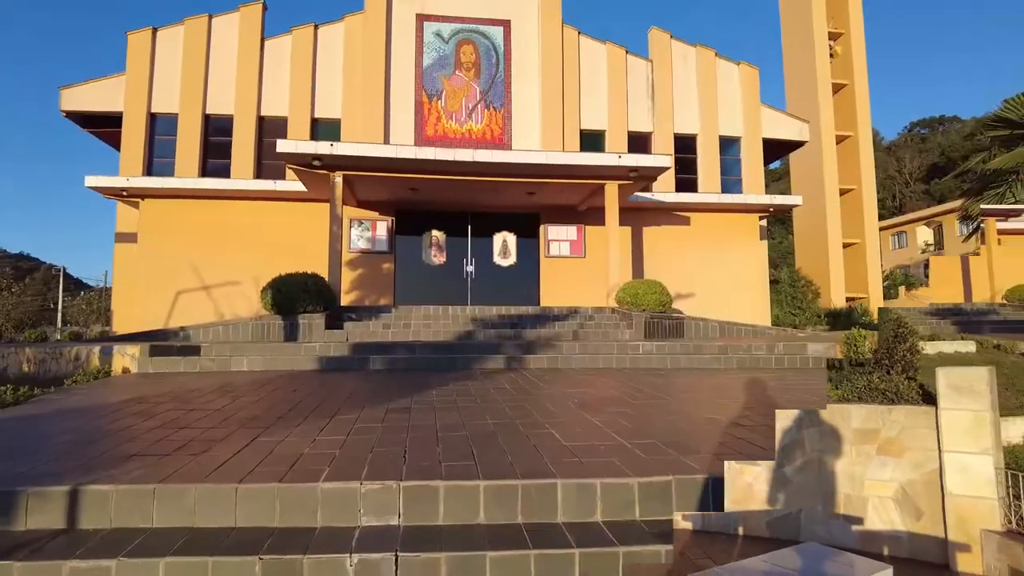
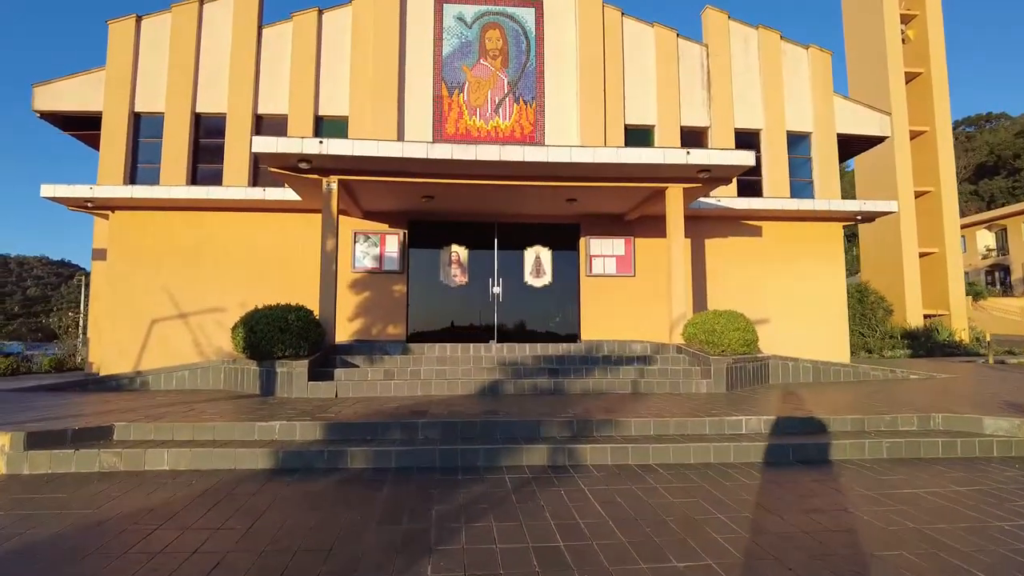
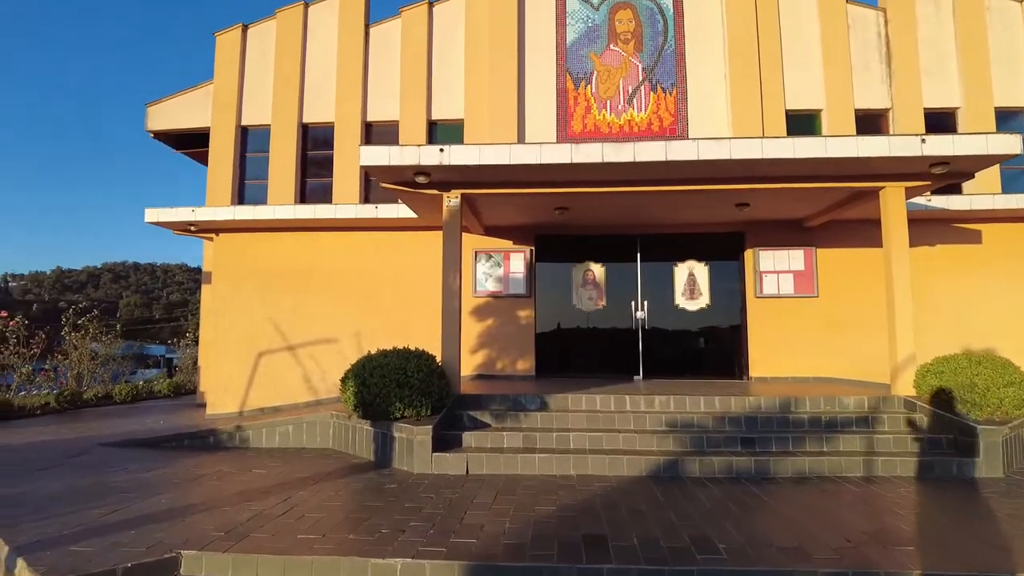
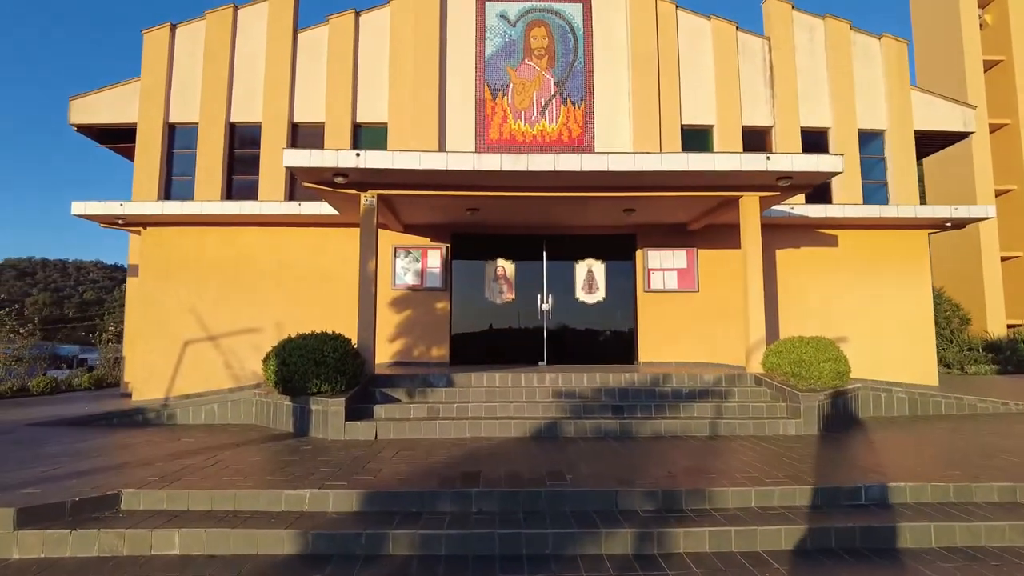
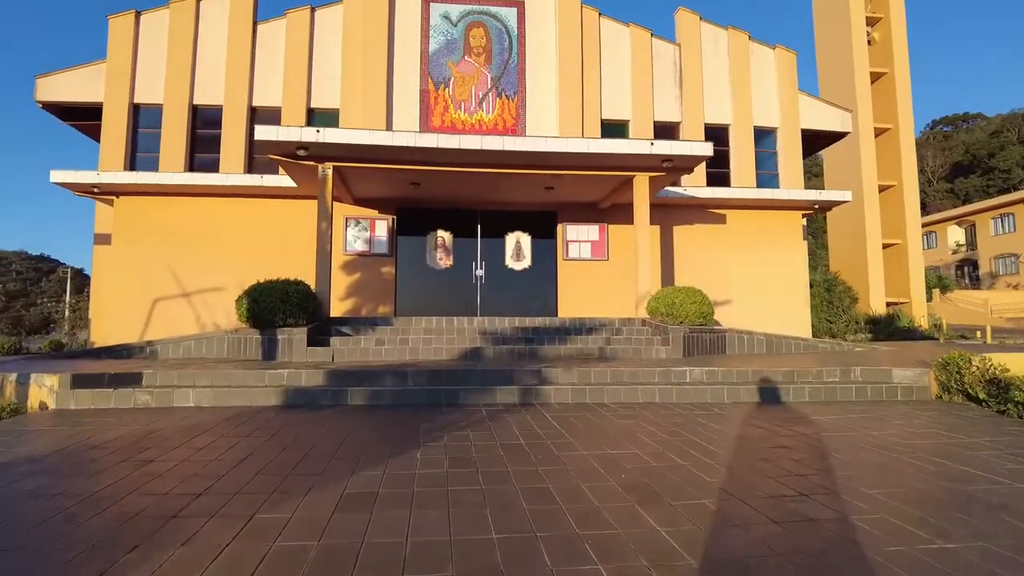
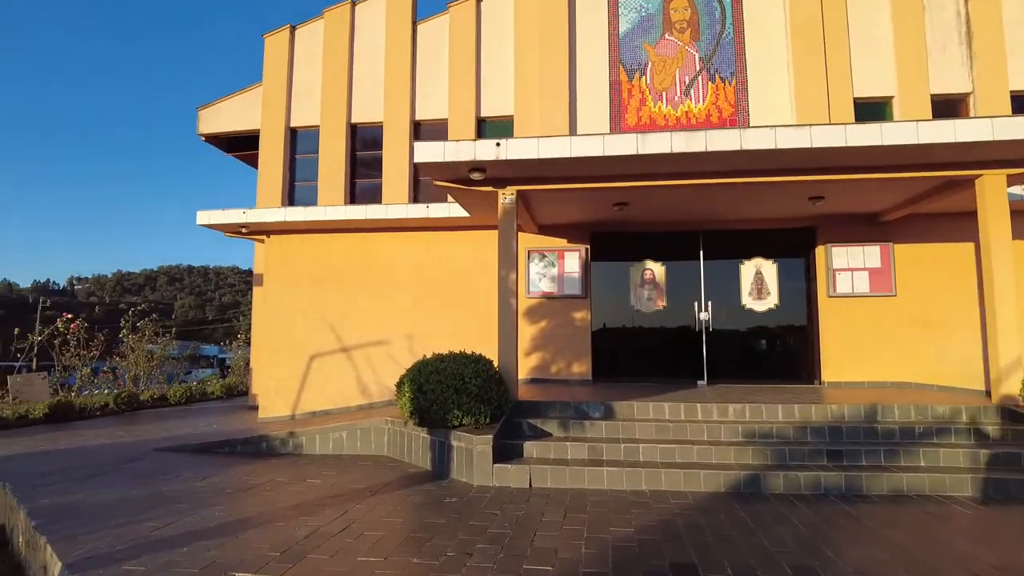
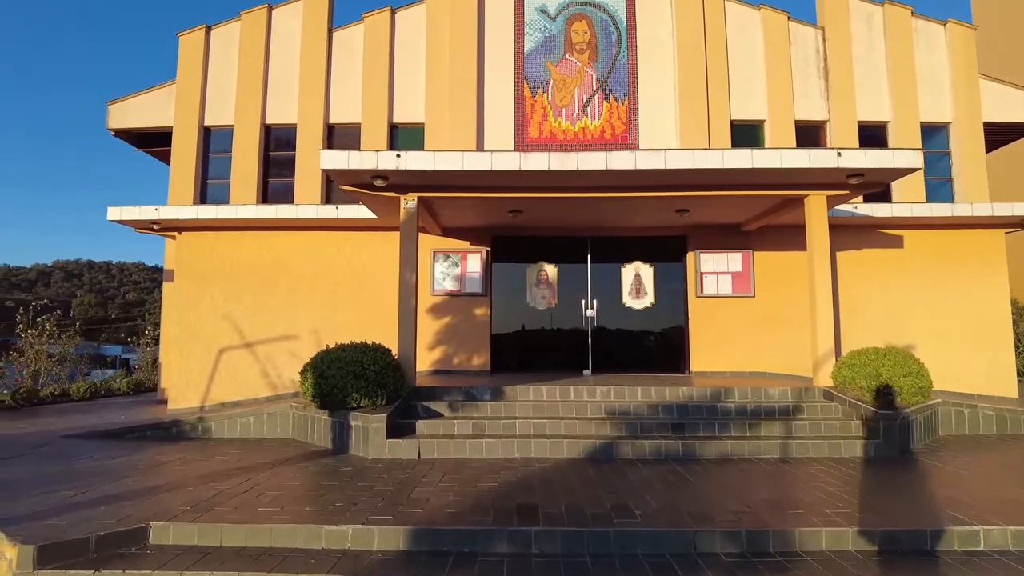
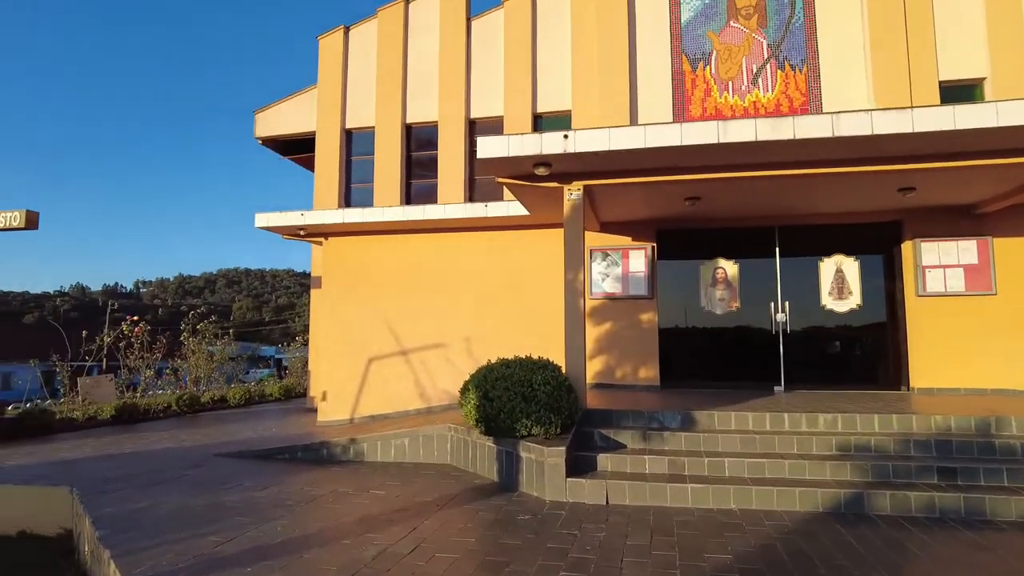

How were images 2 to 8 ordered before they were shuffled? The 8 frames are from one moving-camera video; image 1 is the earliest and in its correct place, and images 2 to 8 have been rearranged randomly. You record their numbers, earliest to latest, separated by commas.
5, 2, 4, 7, 3, 6, 8
